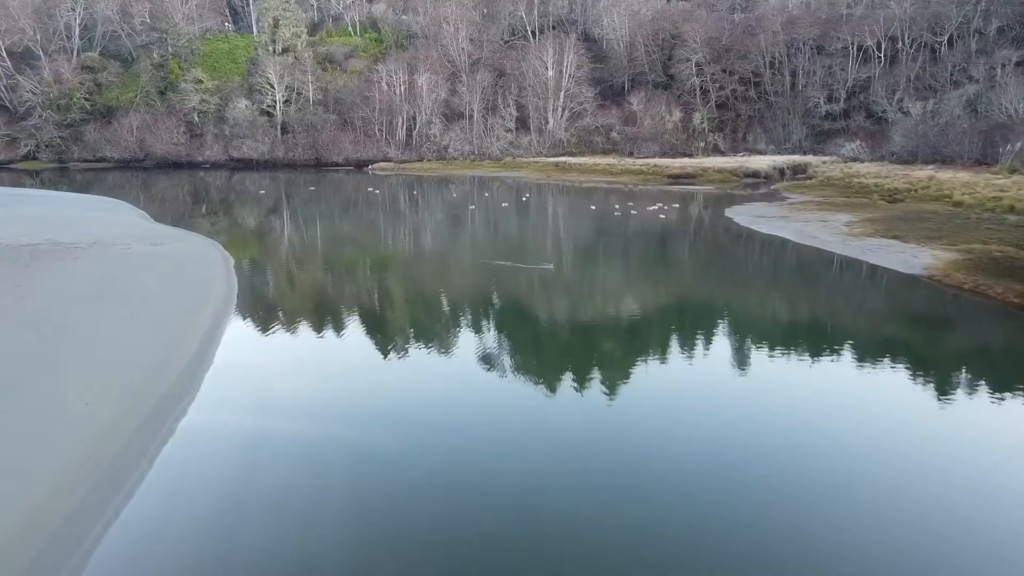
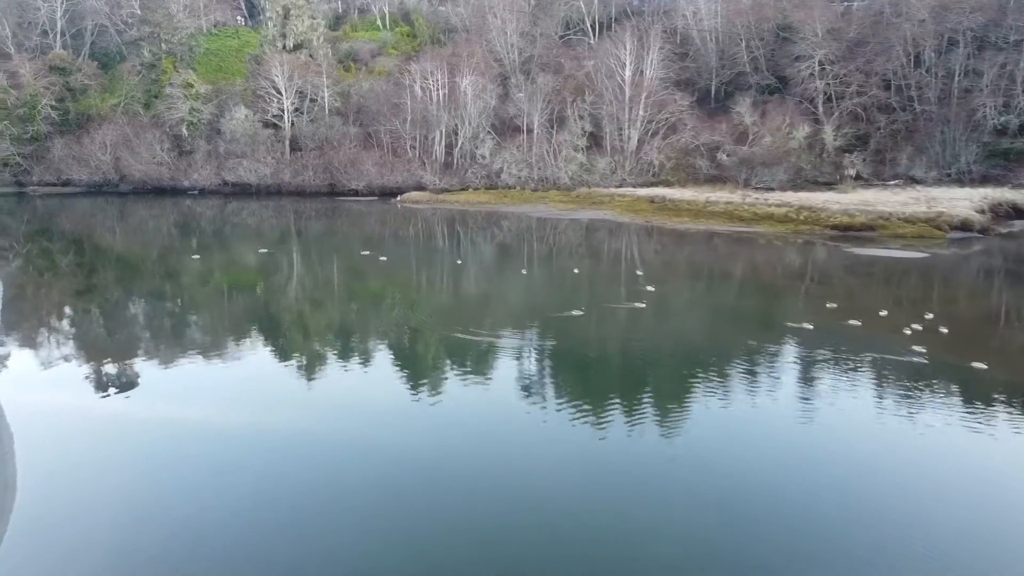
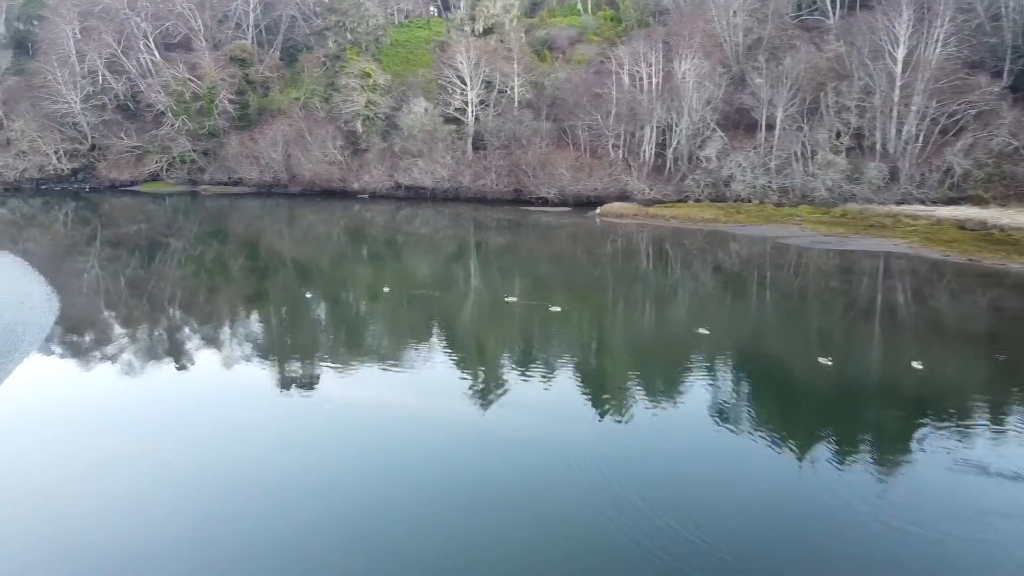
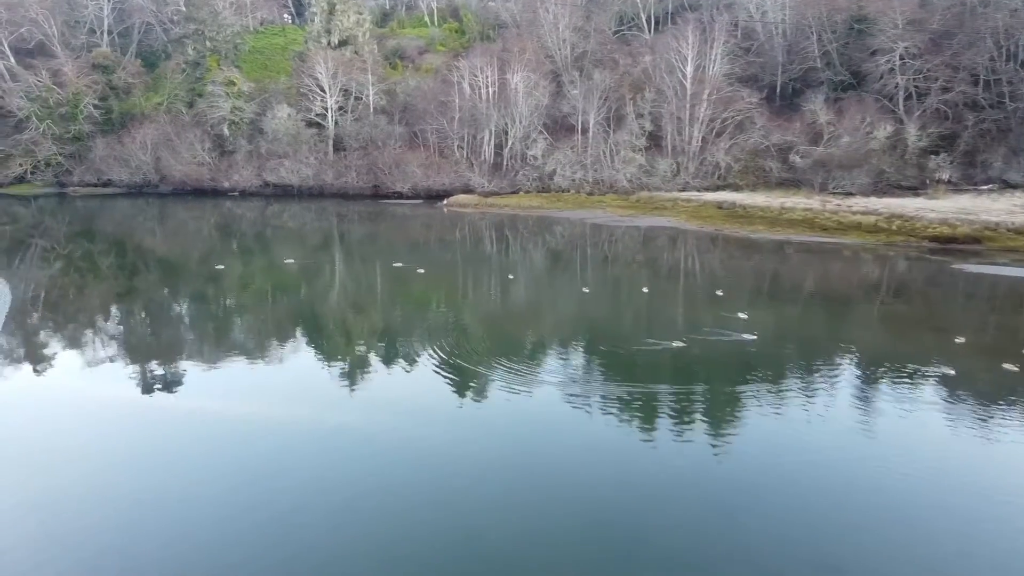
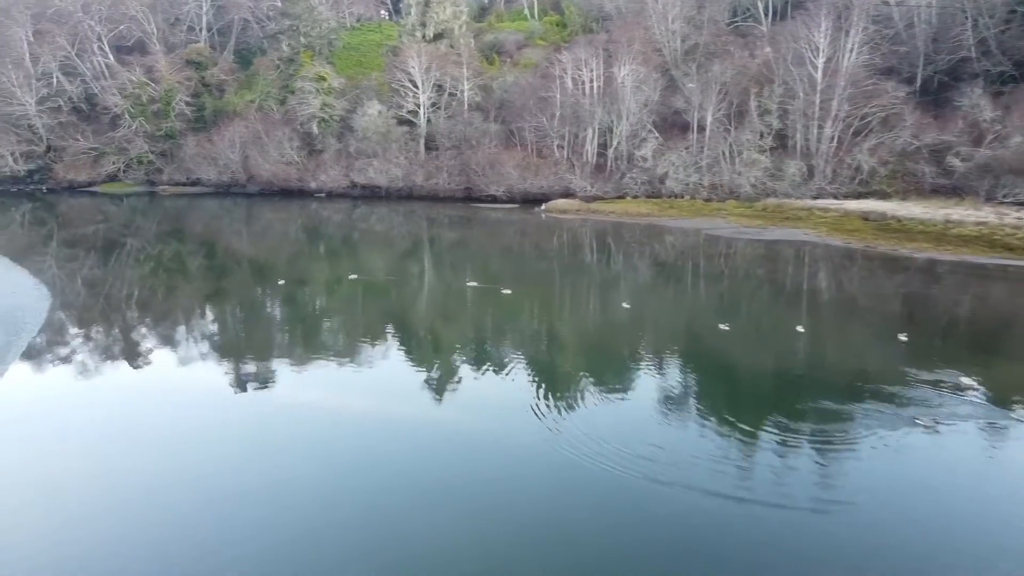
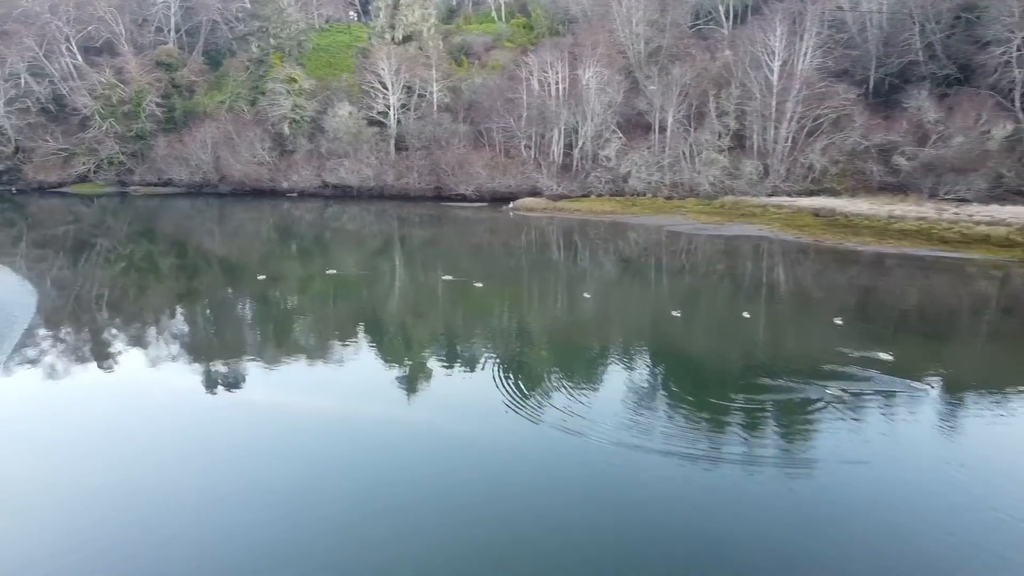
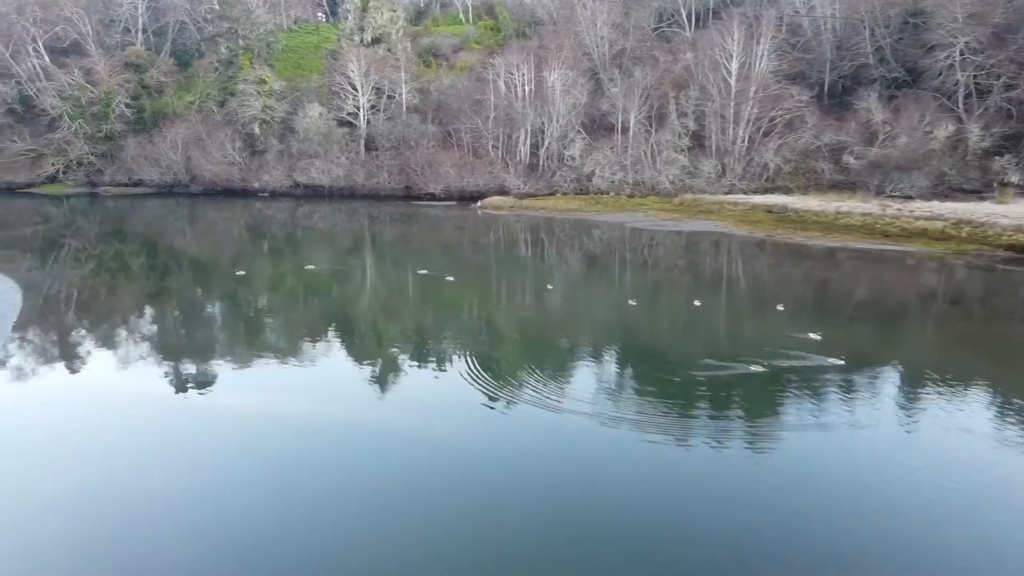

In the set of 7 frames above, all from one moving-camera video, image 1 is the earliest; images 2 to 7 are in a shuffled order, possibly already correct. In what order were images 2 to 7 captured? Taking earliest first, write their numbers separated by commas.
2, 4, 7, 6, 5, 3
